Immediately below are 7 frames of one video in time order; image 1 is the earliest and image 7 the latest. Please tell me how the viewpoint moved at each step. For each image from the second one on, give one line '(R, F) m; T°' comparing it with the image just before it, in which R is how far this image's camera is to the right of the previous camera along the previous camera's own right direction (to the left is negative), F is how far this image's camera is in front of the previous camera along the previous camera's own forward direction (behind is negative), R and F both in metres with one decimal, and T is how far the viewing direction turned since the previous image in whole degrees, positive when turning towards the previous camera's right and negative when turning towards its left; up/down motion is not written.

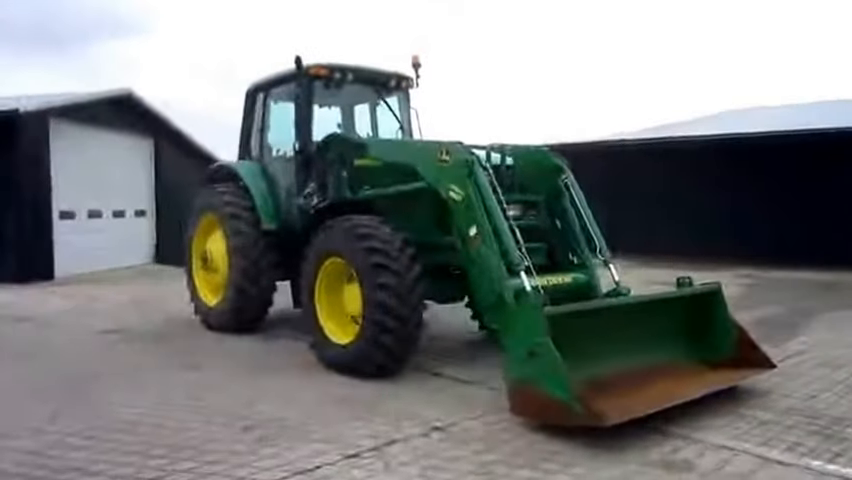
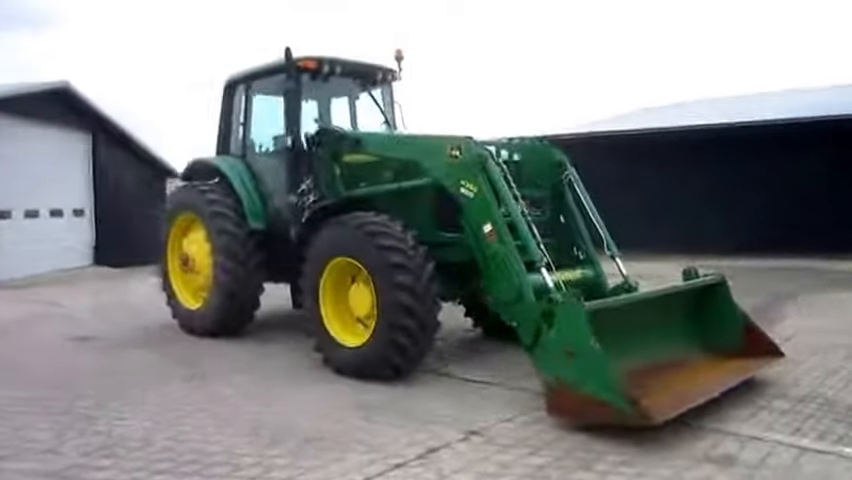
(-0.6, +0.2) m; +6°
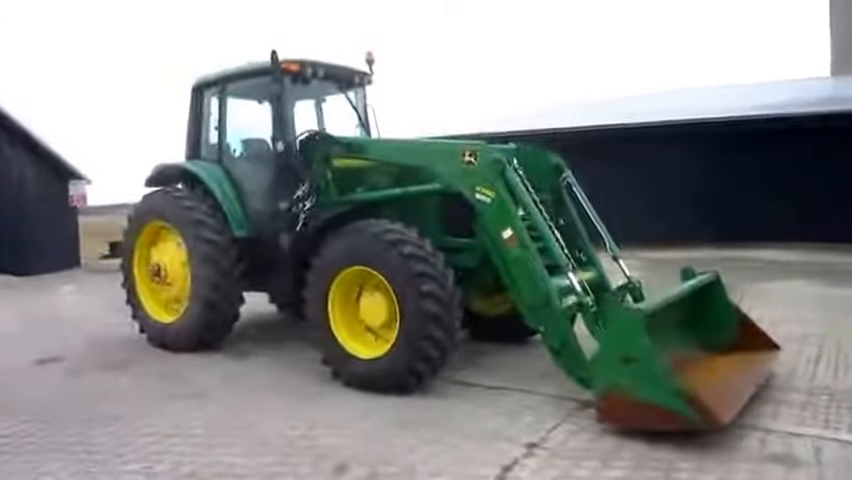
(-0.9, +0.2) m; +9°
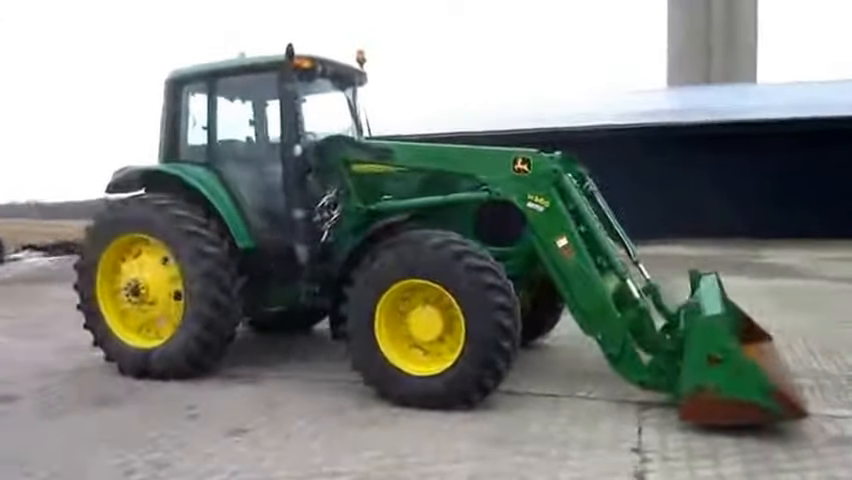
(-1.5, +0.4) m; +15°
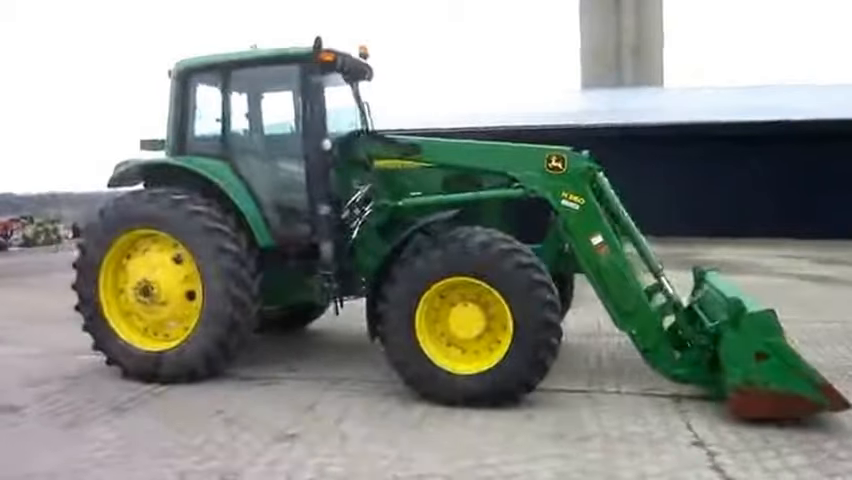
(-0.9, +0.1) m; +9°
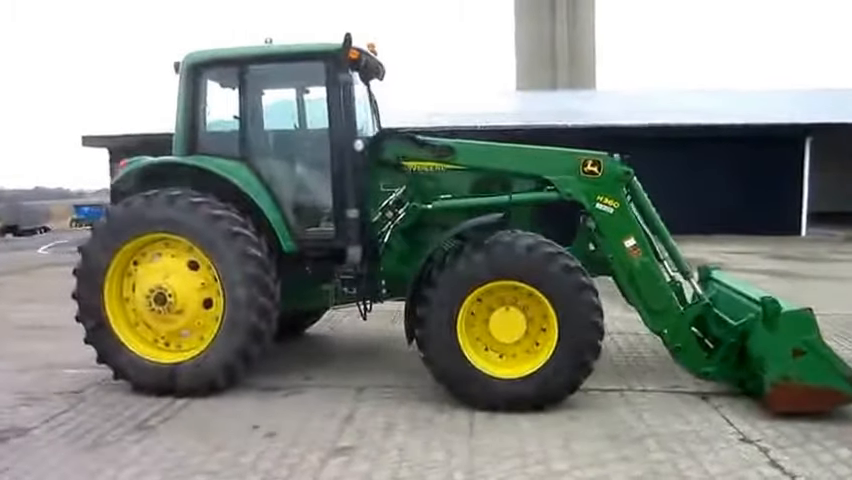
(-0.8, +0.2) m; +8°
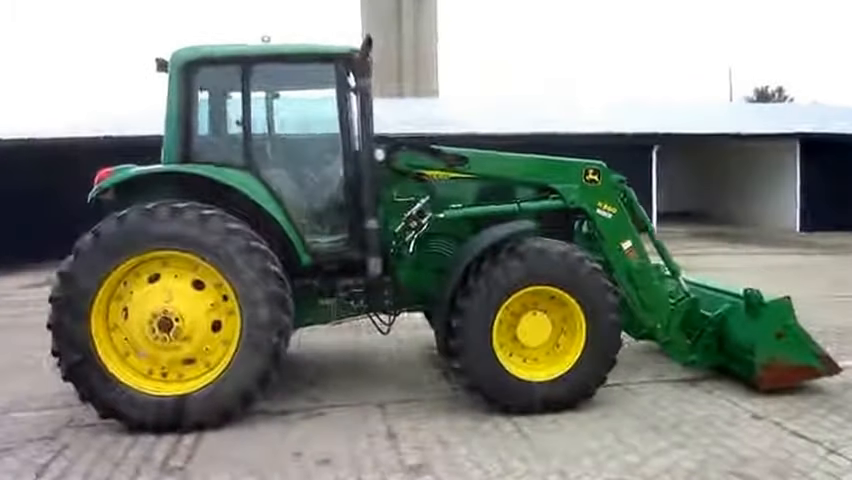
(-1.5, +0.3) m; +17°
